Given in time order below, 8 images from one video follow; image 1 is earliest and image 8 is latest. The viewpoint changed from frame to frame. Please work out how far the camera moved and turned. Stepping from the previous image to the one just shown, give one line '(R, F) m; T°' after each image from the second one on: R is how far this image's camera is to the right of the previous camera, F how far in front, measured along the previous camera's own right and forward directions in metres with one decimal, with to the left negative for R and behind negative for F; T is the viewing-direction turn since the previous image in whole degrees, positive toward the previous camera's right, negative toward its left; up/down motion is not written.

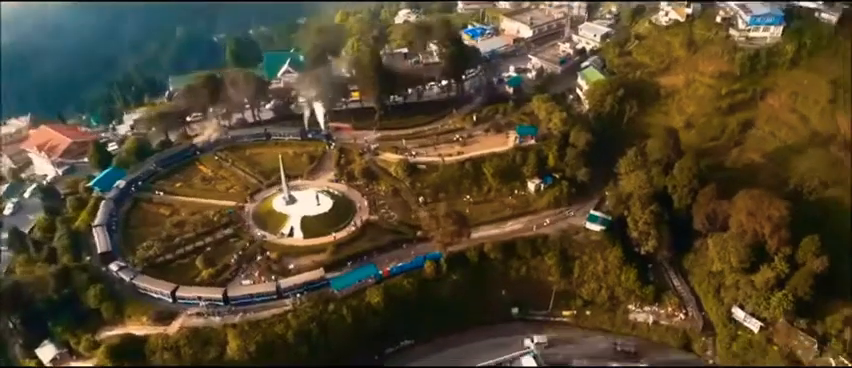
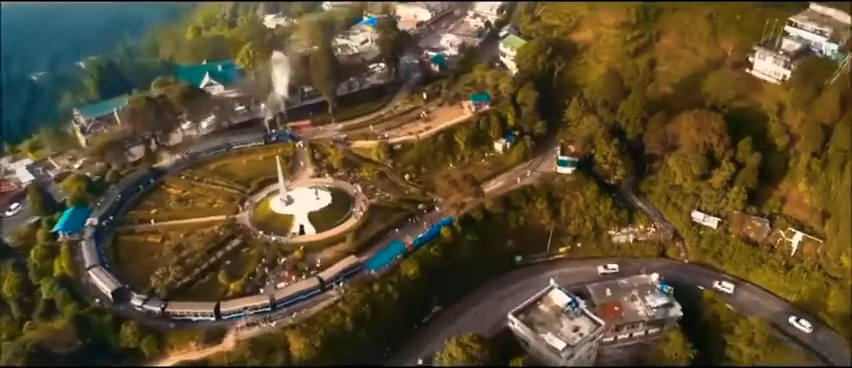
(-8.4, -0.3) m; +15°
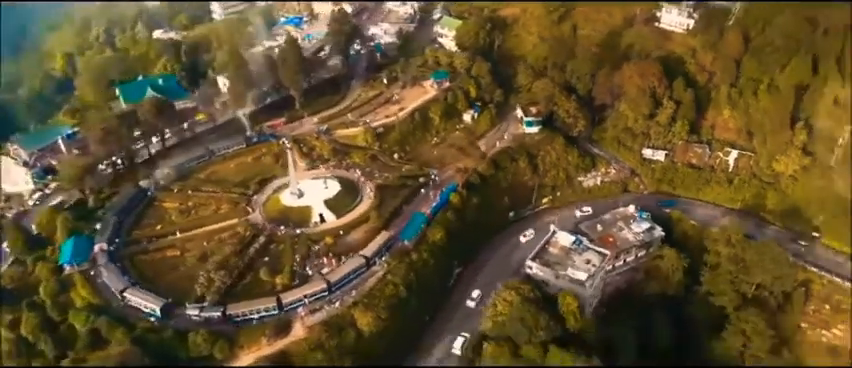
(-7.7, -0.9) m; +13°
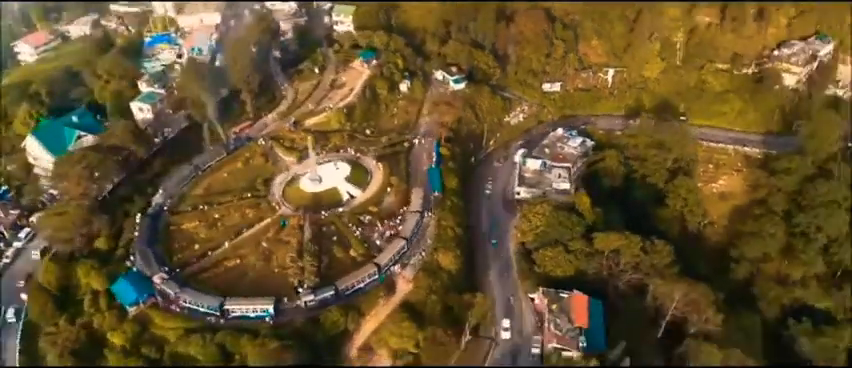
(-13.1, -0.8) m; +21°
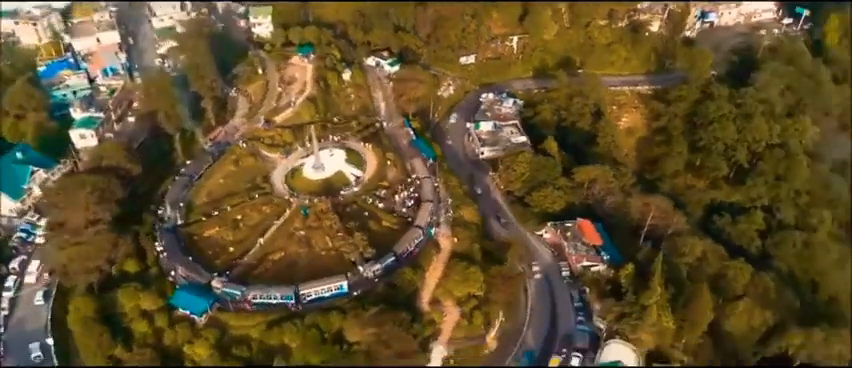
(-9.2, -1.0) m; +15°
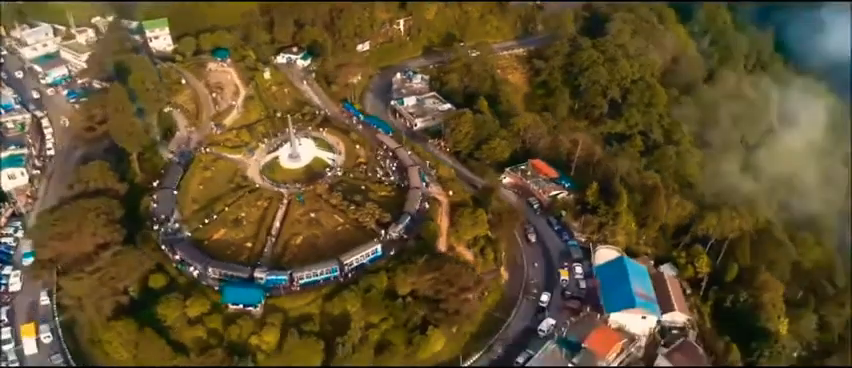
(-8.6, -1.5) m; +16°
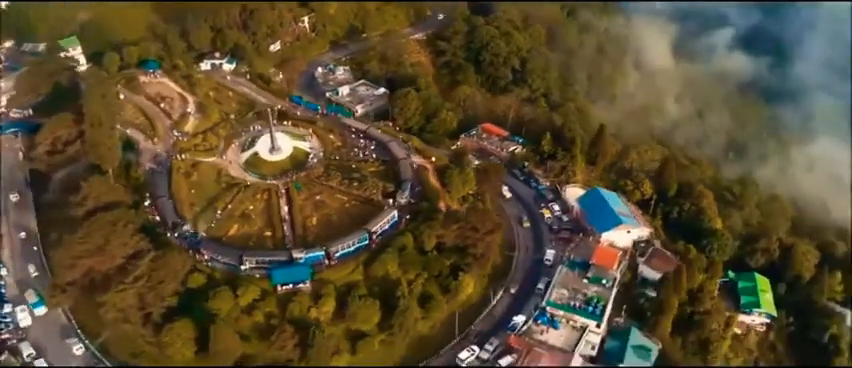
(-7.5, -1.7) m; +13°
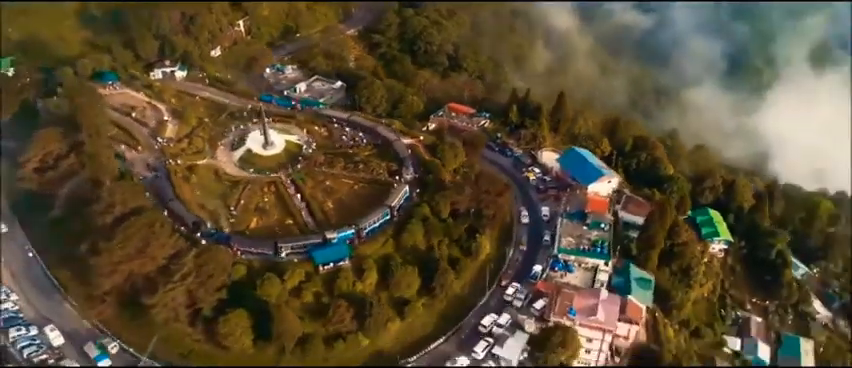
(-5.9, -1.4) m; +10°
